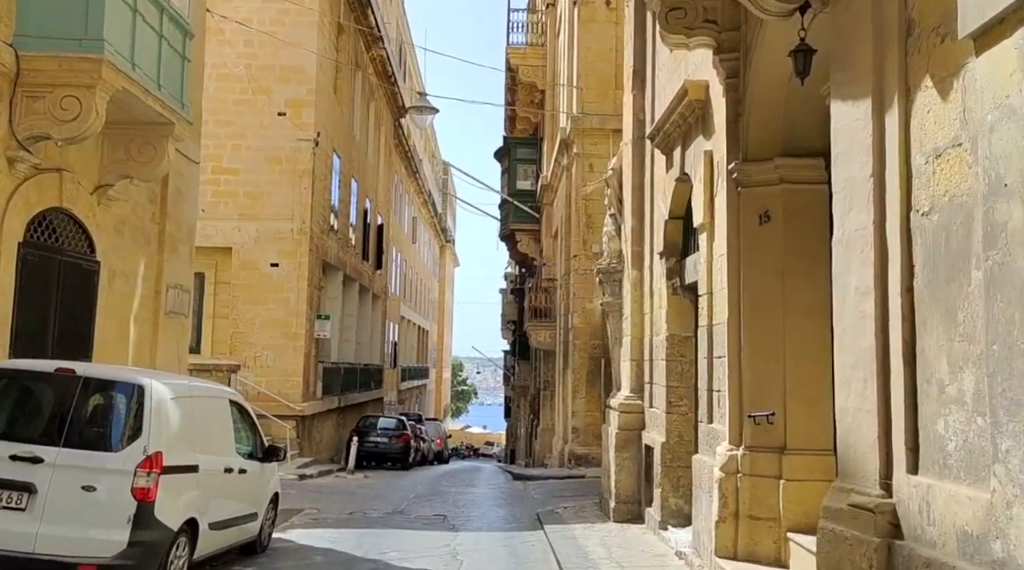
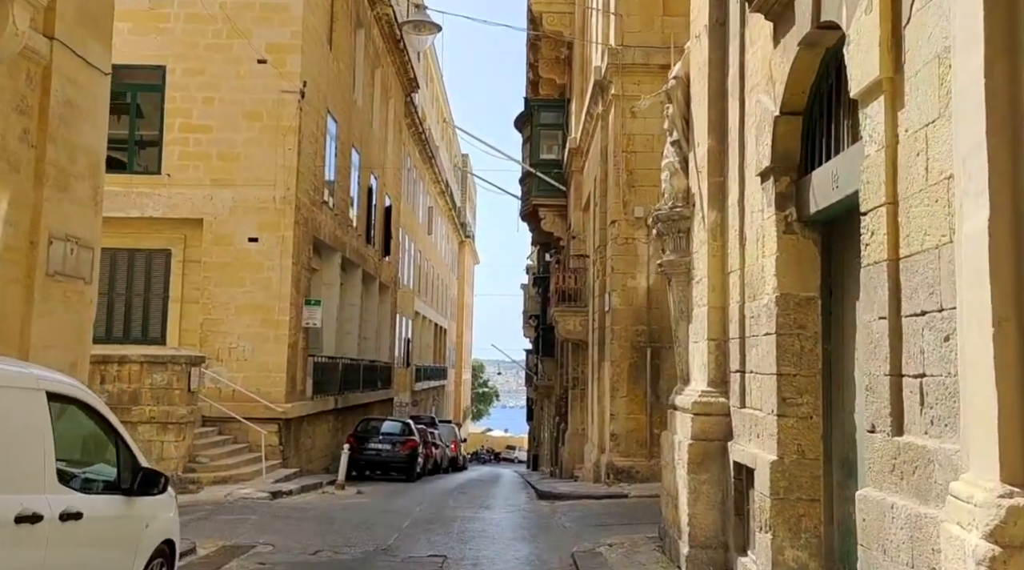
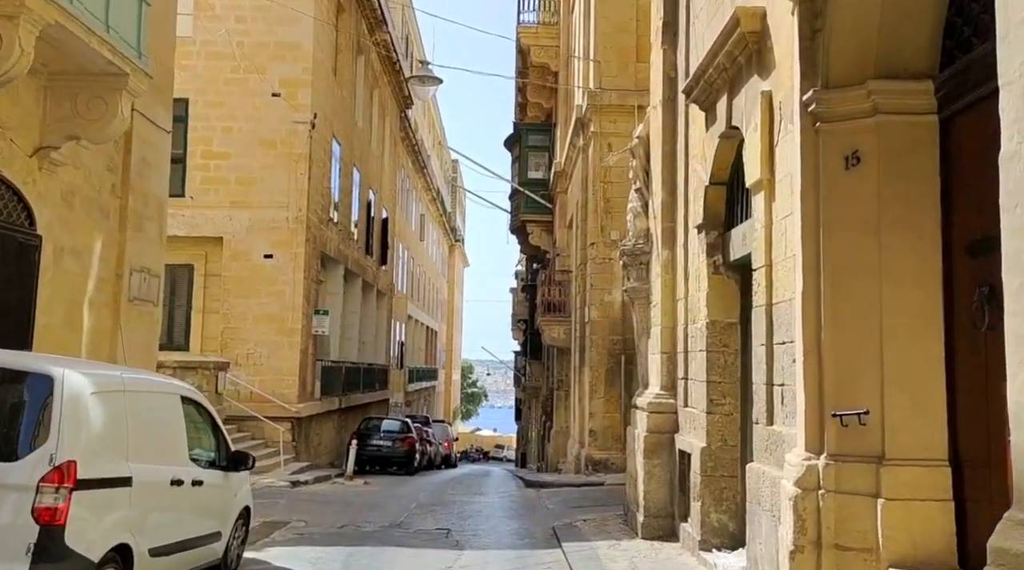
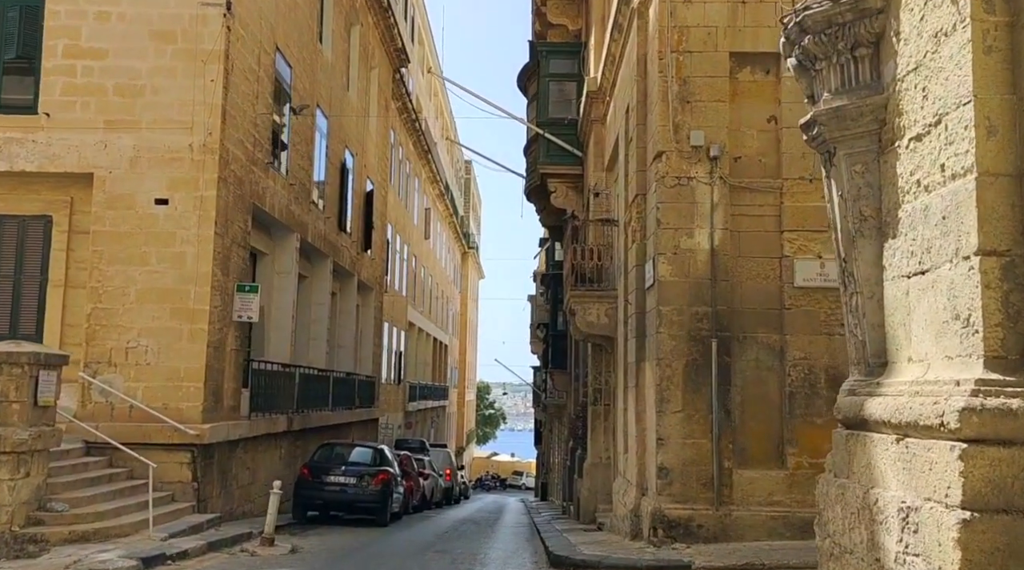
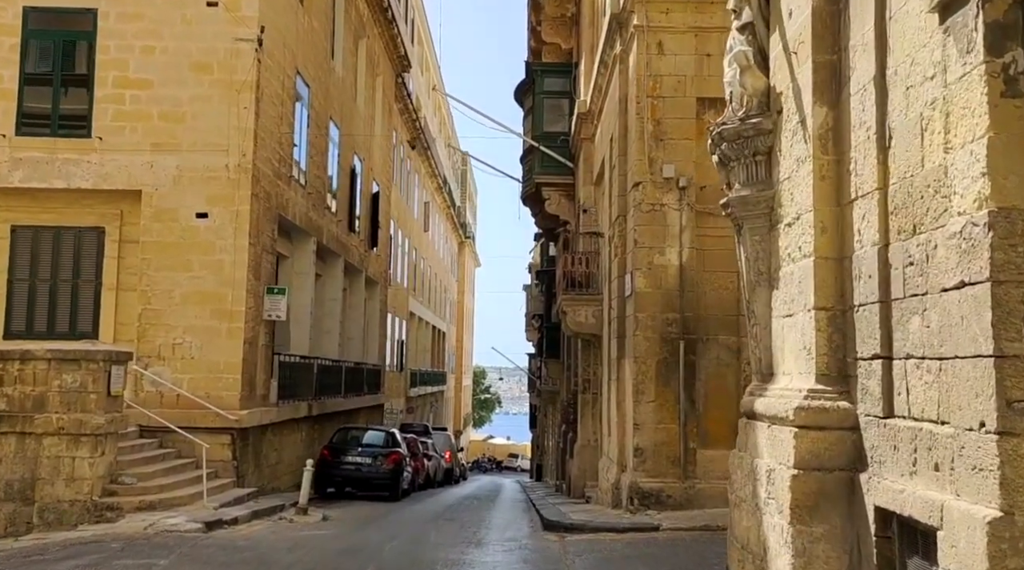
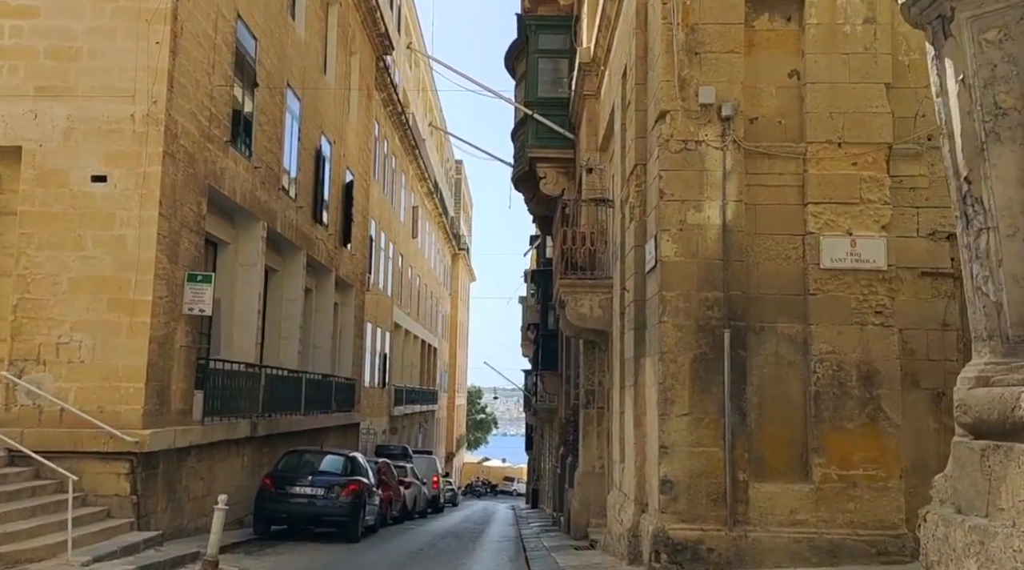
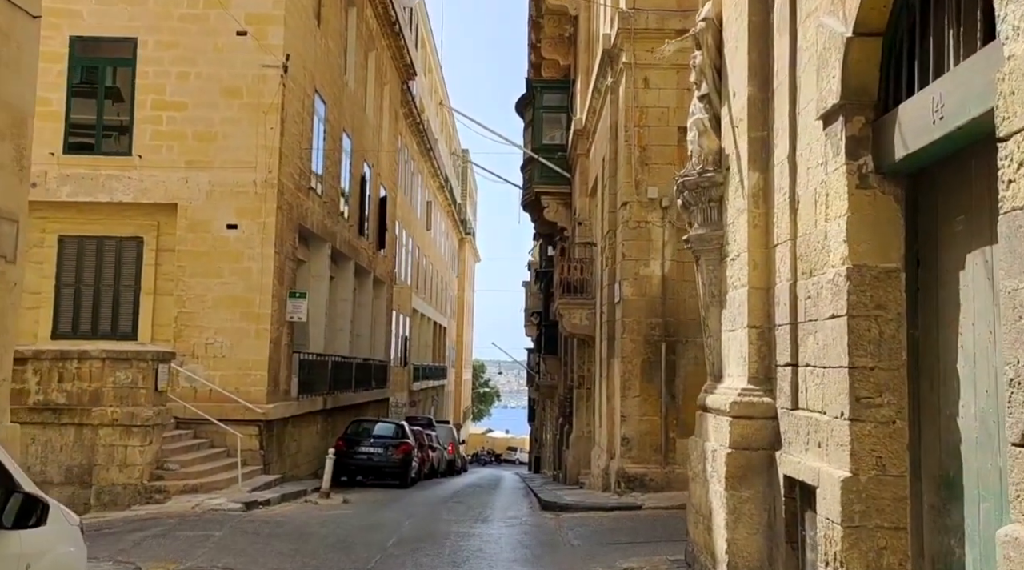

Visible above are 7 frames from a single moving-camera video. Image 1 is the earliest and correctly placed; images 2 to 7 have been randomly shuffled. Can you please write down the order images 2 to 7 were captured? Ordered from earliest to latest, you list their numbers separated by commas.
3, 2, 7, 5, 4, 6
